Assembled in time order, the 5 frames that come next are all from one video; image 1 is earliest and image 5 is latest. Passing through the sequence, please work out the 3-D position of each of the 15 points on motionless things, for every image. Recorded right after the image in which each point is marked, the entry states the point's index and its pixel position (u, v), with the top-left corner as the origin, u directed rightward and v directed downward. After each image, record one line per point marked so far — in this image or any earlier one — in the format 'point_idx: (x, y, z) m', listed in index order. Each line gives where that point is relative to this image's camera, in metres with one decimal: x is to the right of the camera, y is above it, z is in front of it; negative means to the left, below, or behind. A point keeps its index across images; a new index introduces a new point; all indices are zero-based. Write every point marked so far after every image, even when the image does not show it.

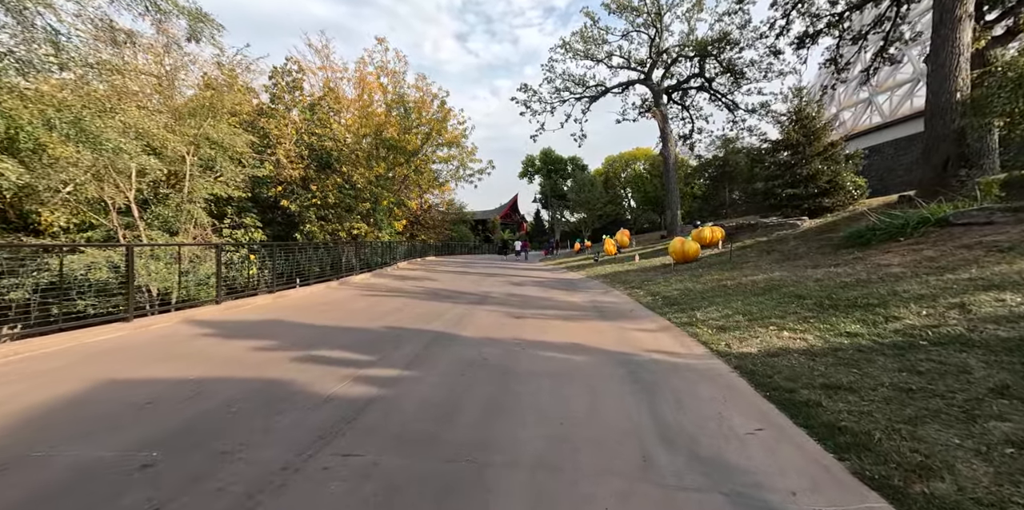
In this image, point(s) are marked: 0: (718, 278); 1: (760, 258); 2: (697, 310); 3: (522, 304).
0: (+4.8, -0.6, +10.5) m
1: (+6.5, -0.1, +11.6) m
2: (+3.3, -1.0, +7.8) m
3: (+0.2, -1.2, +10.4) m
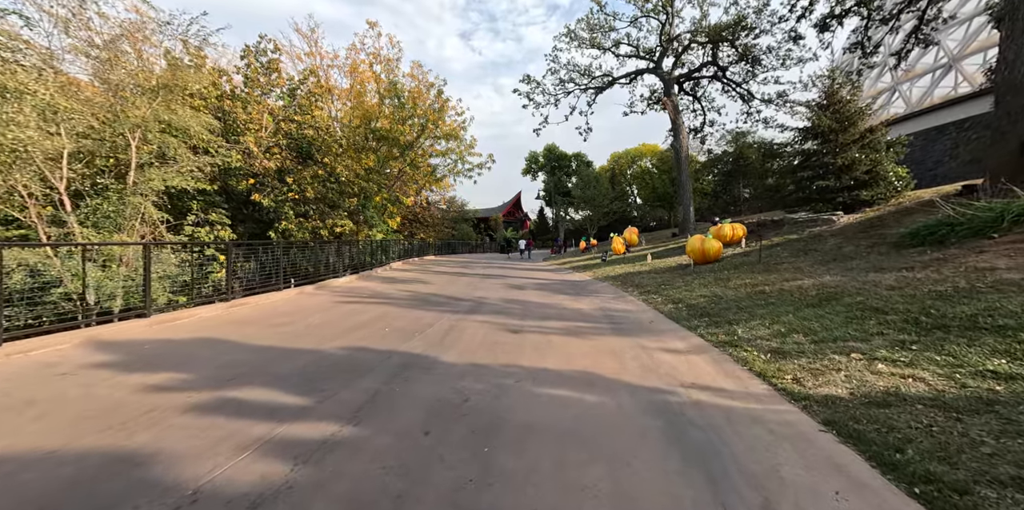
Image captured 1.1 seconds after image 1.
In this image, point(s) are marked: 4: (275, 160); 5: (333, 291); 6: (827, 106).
0: (+4.8, -0.6, +9.0) m
1: (+6.5, -0.1, +10.1) m
2: (+3.2, -1.0, +6.4) m
3: (+0.2, -1.2, +8.9) m
4: (-6.8, +2.7, +12.6) m
5: (-4.6, -0.9, +11.3) m
6: (+10.3, +4.9, +14.6) m
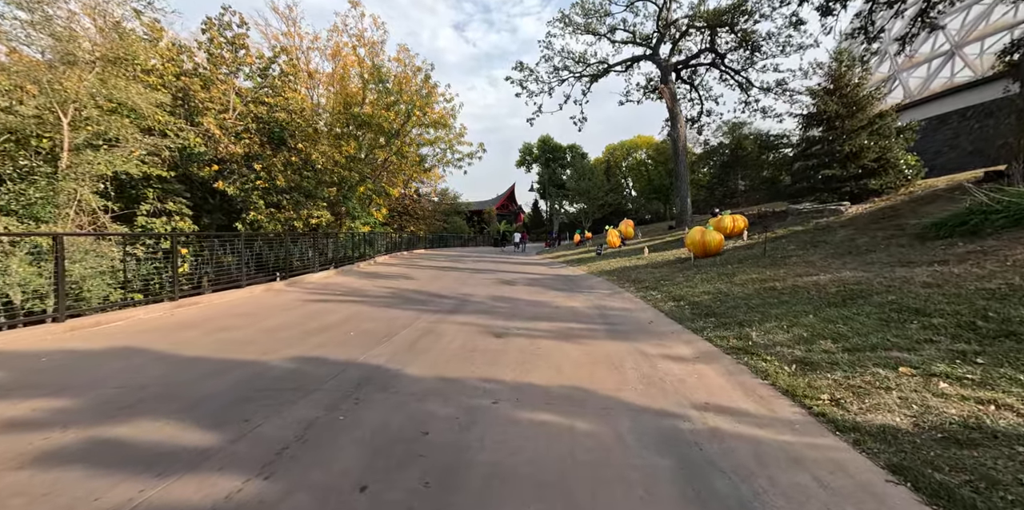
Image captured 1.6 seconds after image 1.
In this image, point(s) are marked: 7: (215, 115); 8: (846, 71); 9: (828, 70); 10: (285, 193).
0: (+4.5, -0.4, +8.2) m
1: (+6.2, +0.1, +9.4) m
2: (+3.0, -0.9, +5.6) m
3: (-0.1, -1.1, +8.1) m
4: (-7.1, +2.9, +11.7) m
5: (-4.9, -0.7, +10.4) m
6: (+10.0, +5.1, +13.8) m
7: (-7.7, +3.6, +11.3) m
8: (+10.1, +5.6, +13.5) m
9: (+9.9, +5.8, +13.9) m
10: (-6.4, +1.7, +12.6) m
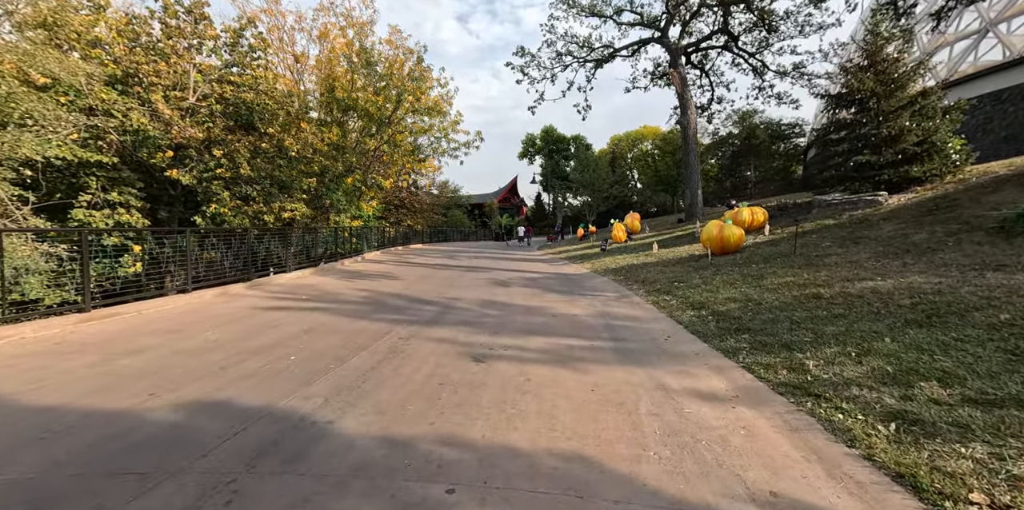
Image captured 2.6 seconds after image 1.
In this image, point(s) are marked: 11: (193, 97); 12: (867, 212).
0: (+4.4, -0.4, +6.9) m
1: (+6.0, +0.1, +8.0) m
2: (+2.8, -0.9, +4.3) m
3: (-0.2, -1.1, +6.9) m
4: (-7.3, +3.0, +10.4) m
5: (-5.0, -0.7, +9.2) m
6: (+9.9, +5.2, +12.3) m
7: (-7.8, +3.6, +10.0) m
8: (+10.0, +5.7, +12.0) m
9: (+9.8, +5.9, +12.5) m
10: (-6.5, +1.8, +11.3) m
11: (-7.6, +3.8, +10.8) m
12: (+8.2, +1.0, +10.3) m
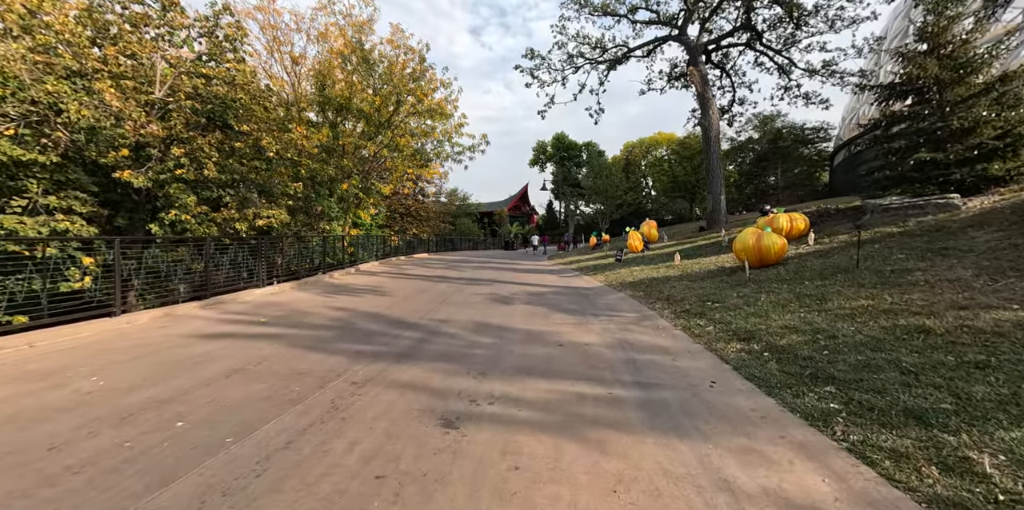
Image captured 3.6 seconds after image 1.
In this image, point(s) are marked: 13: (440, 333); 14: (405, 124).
0: (+4.3, -0.6, +5.3) m
1: (+6.0, -0.1, +6.4) m
2: (+2.7, -1.1, +2.7) m
3: (-0.3, -1.3, +5.4) m
4: (-7.2, +2.7, +9.2) m
5: (-5.0, -0.9, +7.8) m
6: (+10.0, +4.9, +10.7) m
7: (-7.8, +3.3, +8.8) m
8: (+10.1, +5.4, +10.4) m
9: (+9.9, +5.6, +10.8) m
10: (-6.5, +1.5, +10.1) m
11: (-7.5, +3.5, +9.6) m
12: (+8.3, +0.7, +8.6) m
13: (-1.1, -1.2, +7.0) m
14: (-4.7, +5.7, +19.5) m
